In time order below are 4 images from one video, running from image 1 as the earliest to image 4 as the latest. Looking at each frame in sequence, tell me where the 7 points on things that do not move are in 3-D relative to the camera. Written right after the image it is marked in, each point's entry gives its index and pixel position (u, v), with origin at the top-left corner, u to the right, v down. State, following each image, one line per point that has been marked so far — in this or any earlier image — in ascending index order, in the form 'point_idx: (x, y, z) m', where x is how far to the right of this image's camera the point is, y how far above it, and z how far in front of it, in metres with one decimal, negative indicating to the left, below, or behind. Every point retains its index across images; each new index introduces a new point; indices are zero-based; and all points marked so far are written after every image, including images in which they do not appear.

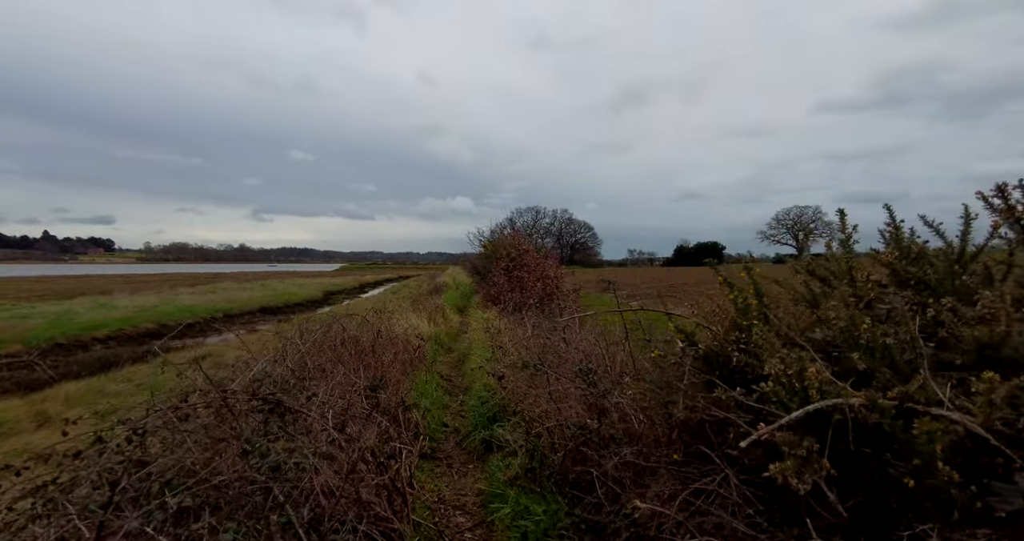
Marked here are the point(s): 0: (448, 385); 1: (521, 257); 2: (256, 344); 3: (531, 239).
0: (-1.1, -2.0, +6.8) m
1: (+0.4, +0.6, +14.3) m
2: (-11.5, -3.4, +18.2) m
3: (+0.7, +1.2, +15.4) m
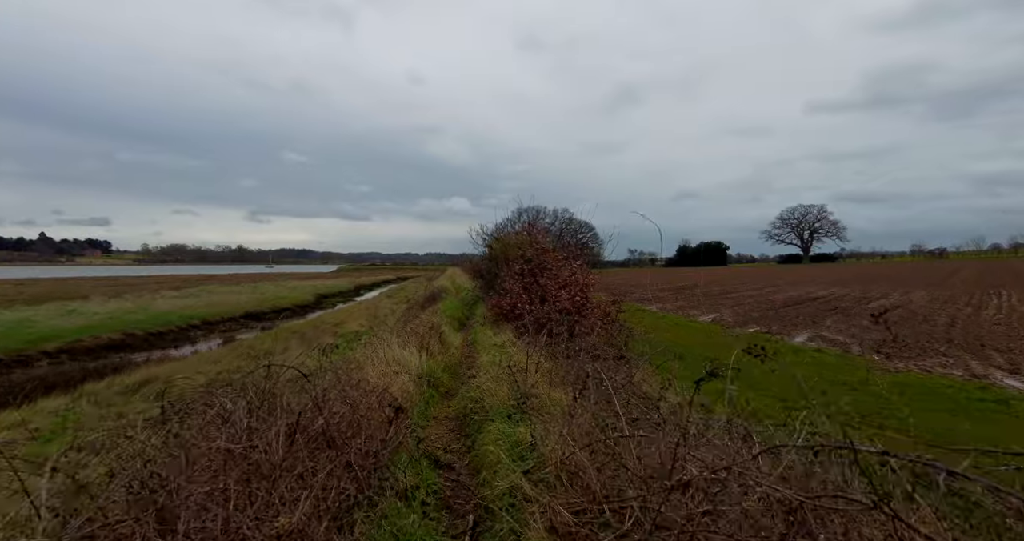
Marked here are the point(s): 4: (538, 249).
0: (-0.7, -2.1, +3.9) m
1: (+0.9, +0.4, +11.4) m
2: (-11.1, -3.6, +15.3) m
3: (+1.2, +1.1, +12.5) m
4: (+0.8, +1.1, +11.5) m
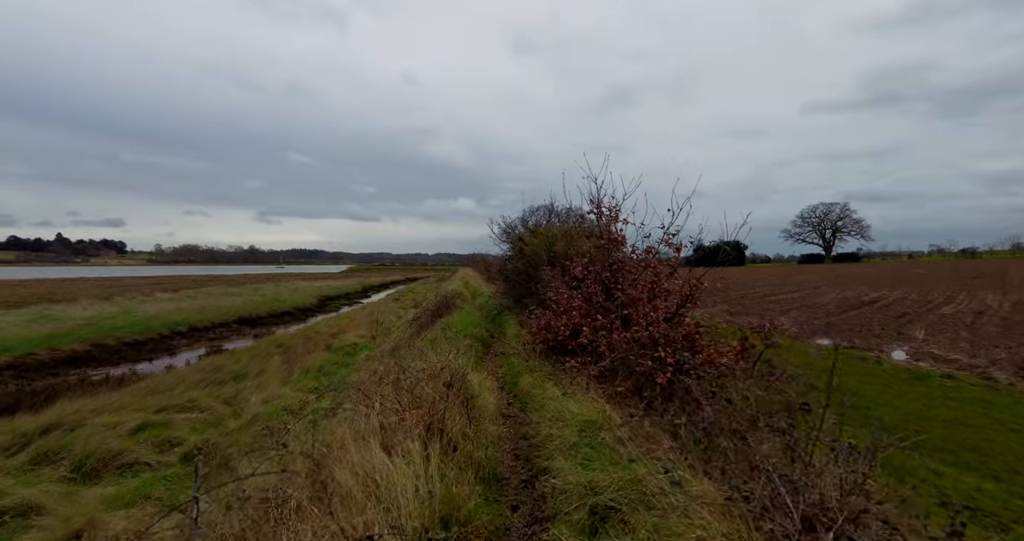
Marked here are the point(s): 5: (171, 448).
0: (+0.2, -2.2, +0.2) m
1: (+1.9, +0.4, +7.6) m
2: (-9.9, -3.6, +11.7) m
3: (+2.2, +1.0, +8.7) m
4: (+1.9, +1.1, +7.7) m
5: (-7.3, -3.8, +8.5) m
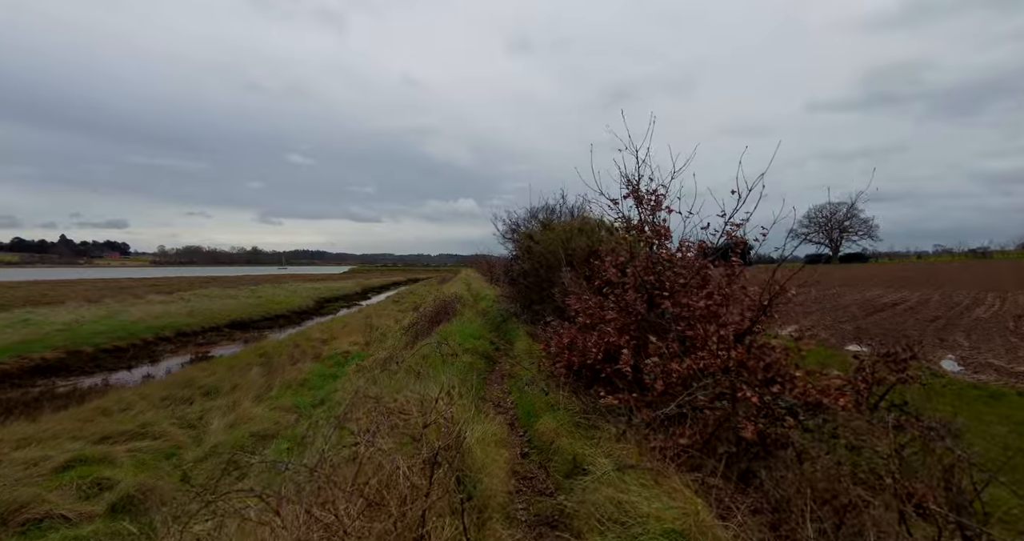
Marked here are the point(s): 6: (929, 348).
0: (+0.3, -2.2, -1.5) m
1: (+2.1, +0.3, +5.9) m
2: (-9.7, -3.7, +10.1) m
3: (+2.4, +1.0, +7.0) m
4: (+2.1, +1.1, +6.0) m
5: (-7.1, -3.8, +6.8) m
6: (+19.0, -3.5, +18.1) m
